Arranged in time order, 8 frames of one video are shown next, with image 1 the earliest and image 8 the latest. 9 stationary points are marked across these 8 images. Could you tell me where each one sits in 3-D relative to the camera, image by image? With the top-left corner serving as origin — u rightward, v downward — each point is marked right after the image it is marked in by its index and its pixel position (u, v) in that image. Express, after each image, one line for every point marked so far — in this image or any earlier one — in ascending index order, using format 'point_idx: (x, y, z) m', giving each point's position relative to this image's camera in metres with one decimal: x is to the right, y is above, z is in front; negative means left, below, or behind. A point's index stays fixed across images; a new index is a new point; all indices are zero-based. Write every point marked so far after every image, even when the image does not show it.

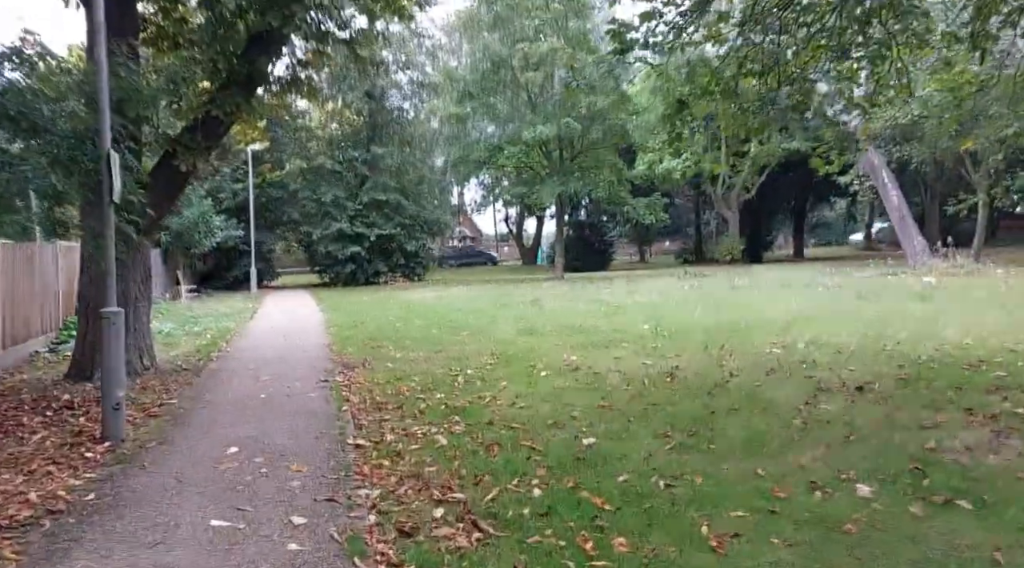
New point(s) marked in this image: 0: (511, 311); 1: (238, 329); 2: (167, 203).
0: (0.0, -0.6, +16.5) m
1: (-5.7, -0.9, +15.2) m
2: (-4.5, +1.1, +9.5) m
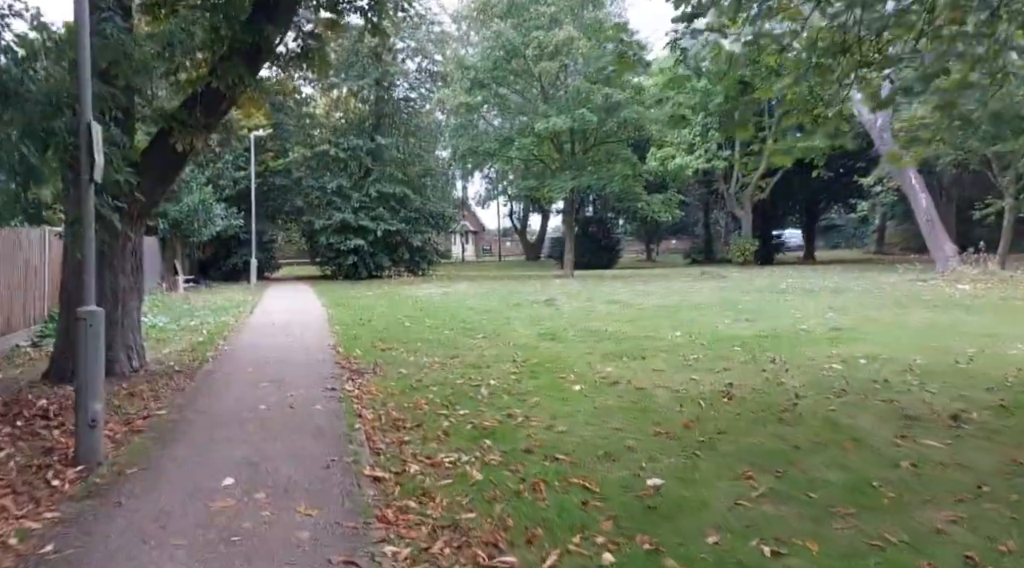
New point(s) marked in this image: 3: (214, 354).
0: (+0.3, -0.6, +15.6) m
1: (-5.4, -0.8, +14.2) m
2: (-4.1, +1.2, +8.6) m
3: (-4.2, -1.0, +10.4) m
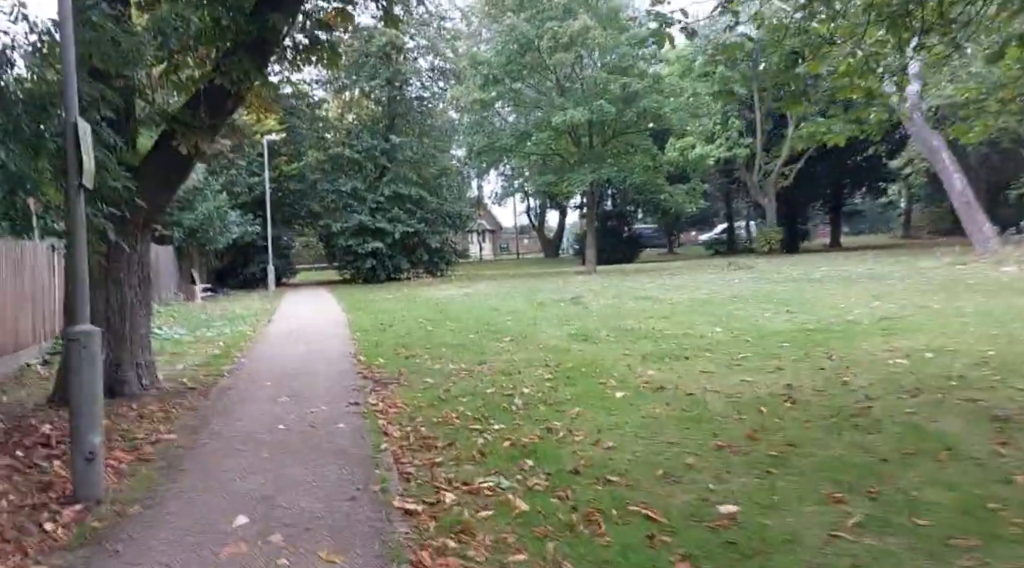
0: (+0.8, -0.6, +14.9) m
1: (-4.9, -1.0, +13.7) m
2: (-3.8, +1.0, +8.0) m
3: (-3.8, -1.1, +9.8) m
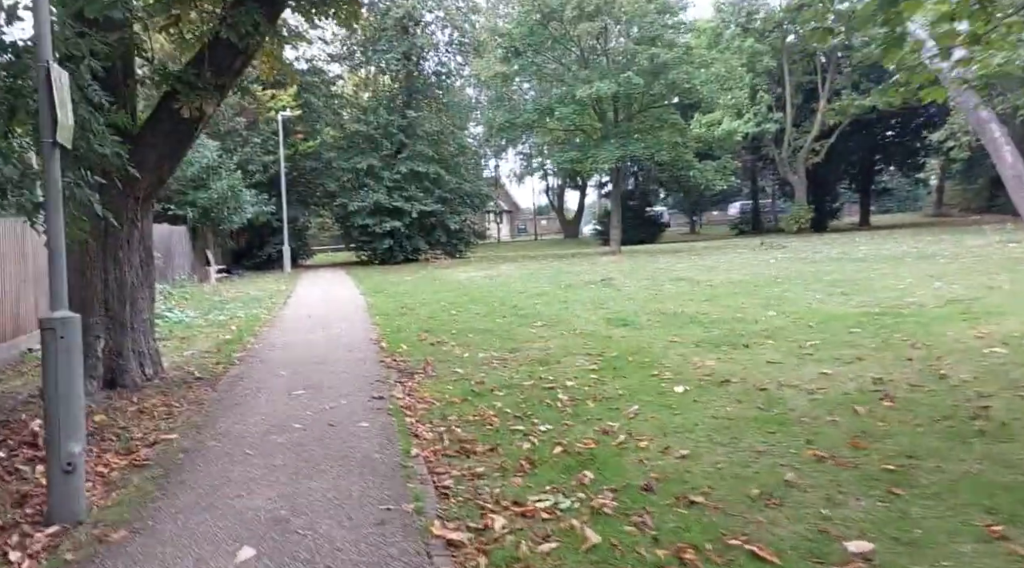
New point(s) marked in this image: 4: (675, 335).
0: (+1.4, -0.2, +14.0) m
1: (-4.4, -0.6, +12.9) m
2: (-3.4, +1.2, +7.2) m
3: (-3.4, -0.9, +9.1) m
4: (+2.0, -0.6, +8.9) m
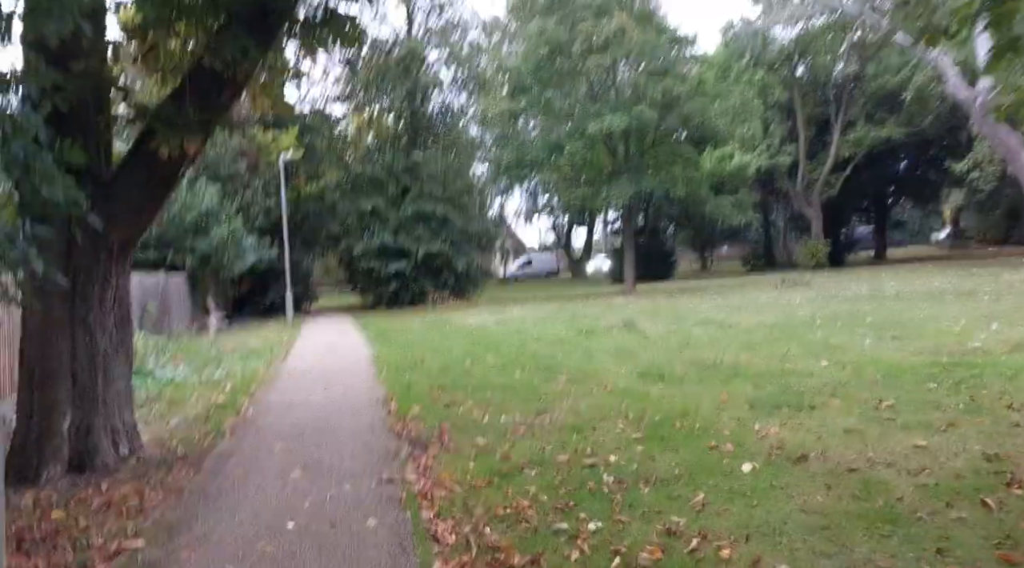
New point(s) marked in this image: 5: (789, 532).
0: (+1.7, -1.0, +13.0) m
1: (-4.1, -1.5, +12.0) m
2: (-3.2, +0.7, +6.3) m
3: (-3.1, -1.5, +8.1) m
4: (+2.3, -1.2, +7.9) m
5: (+1.6, -1.4, +4.2) m
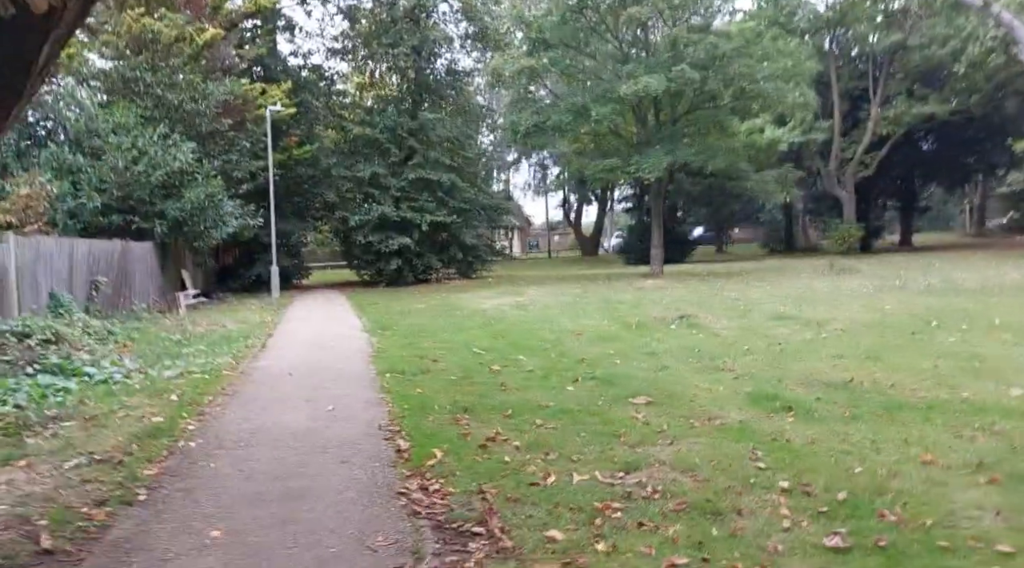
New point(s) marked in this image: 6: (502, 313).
0: (+2.2, -0.8, +10.3) m
1: (-3.6, -1.2, +9.2) m
2: (-2.6, +0.8, +3.5) m
3: (-2.6, -1.4, +5.3) m
4: (+2.8, -1.1, +5.2) m
5: (+2.1, -1.4, +1.4) m
6: (-0.2, -0.6, +15.5) m
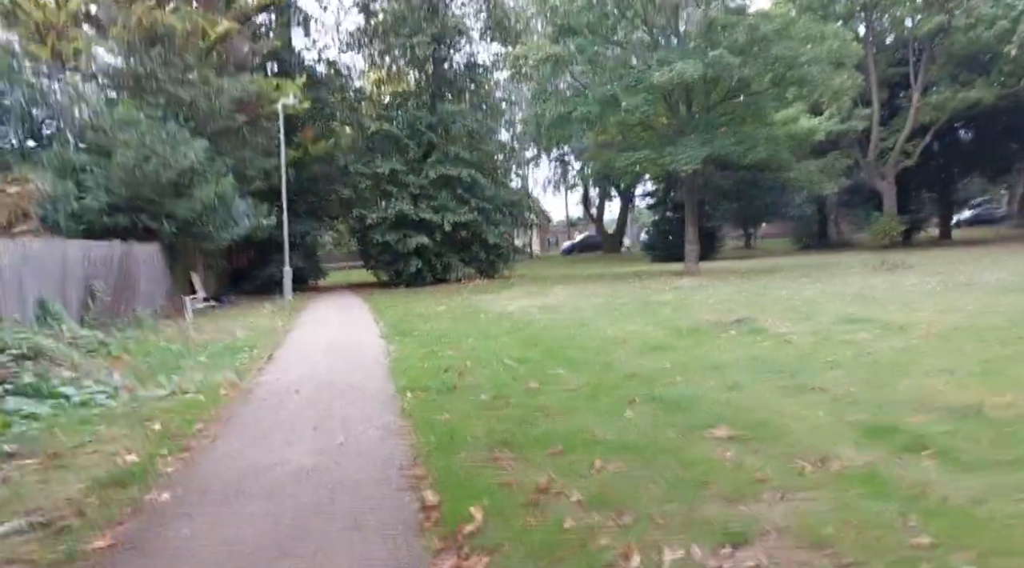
0: (+2.7, -0.8, +8.9) m
1: (-3.1, -1.2, +8.0) m
2: (-2.3, +0.7, +2.2) m
3: (-2.2, -1.4, +4.0) m
4: (+3.2, -1.1, +3.8) m
5: (+2.4, -1.5, +0.1) m
6: (+0.4, -0.6, +14.2) m
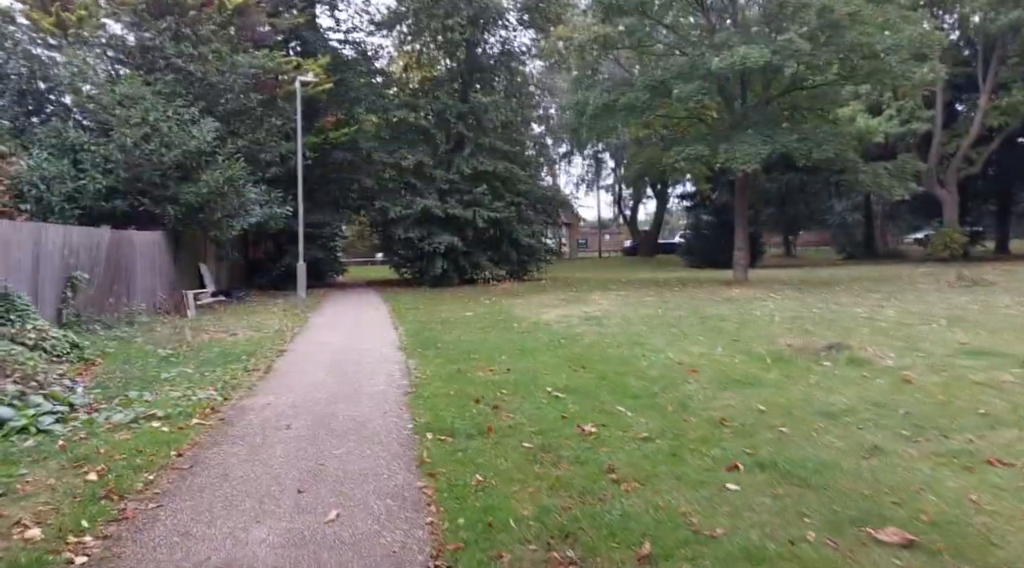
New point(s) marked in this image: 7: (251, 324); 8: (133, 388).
0: (+3.1, -1.0, +7.0) m
1: (-2.7, -1.2, +6.3) m
2: (-2.0, +0.7, +0.5) m
3: (-1.9, -1.5, +2.3) m
4: (+3.5, -1.4, +1.9) m
5: (+2.5, -1.7, -1.8) m
6: (+1.0, -0.8, +12.4) m
7: (-5.0, -0.8, +13.6) m
8: (-4.2, -1.1, +8.0) m
